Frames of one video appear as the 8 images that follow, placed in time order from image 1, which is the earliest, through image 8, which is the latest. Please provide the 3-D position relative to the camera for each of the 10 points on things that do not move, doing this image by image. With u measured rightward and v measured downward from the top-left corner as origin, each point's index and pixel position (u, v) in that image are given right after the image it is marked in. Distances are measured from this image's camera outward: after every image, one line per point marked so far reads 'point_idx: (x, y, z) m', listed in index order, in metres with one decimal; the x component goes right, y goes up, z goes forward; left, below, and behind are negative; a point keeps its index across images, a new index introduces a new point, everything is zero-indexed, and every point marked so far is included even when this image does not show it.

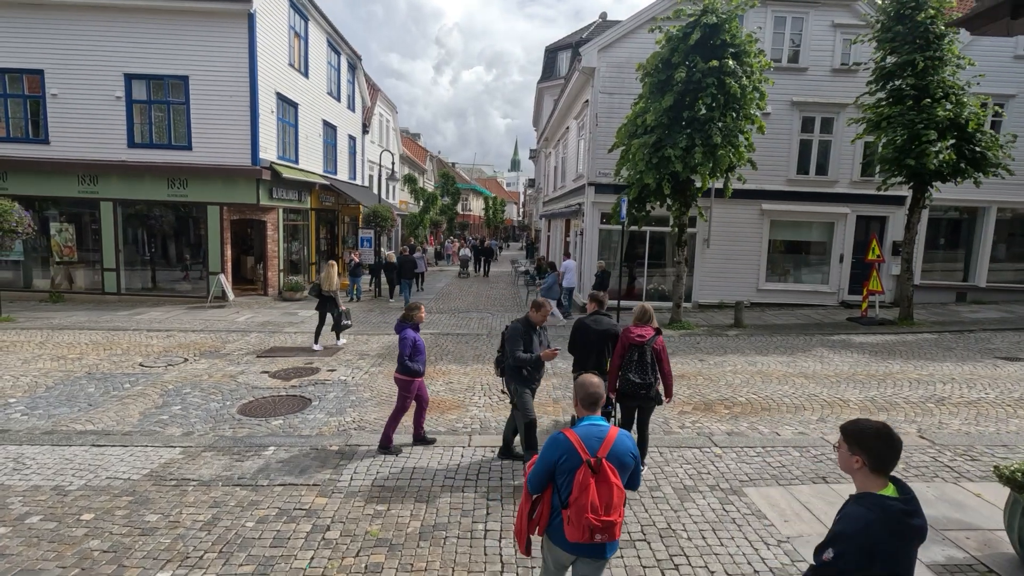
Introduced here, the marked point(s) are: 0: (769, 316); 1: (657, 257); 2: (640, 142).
0: (+7.3, -0.8, +15.2) m
1: (+4.5, +1.0, +16.5) m
2: (+2.9, +3.4, +12.1) m
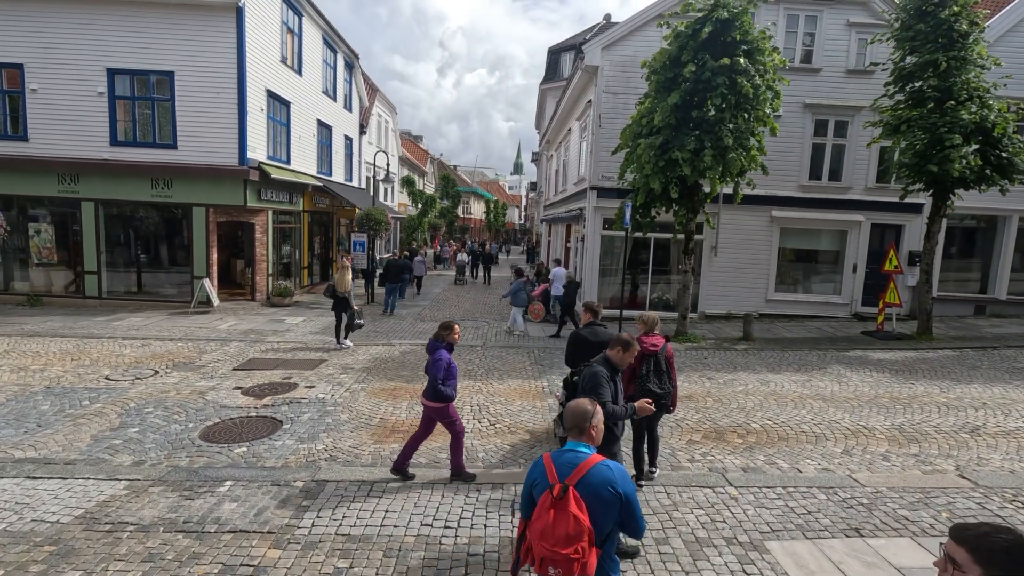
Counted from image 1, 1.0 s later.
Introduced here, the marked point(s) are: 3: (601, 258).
0: (+7.2, -1.1, +14.4) m
1: (+4.4, +0.7, +15.8) m
2: (+2.9, +3.1, +11.4) m
3: (+2.6, +0.9, +15.7) m
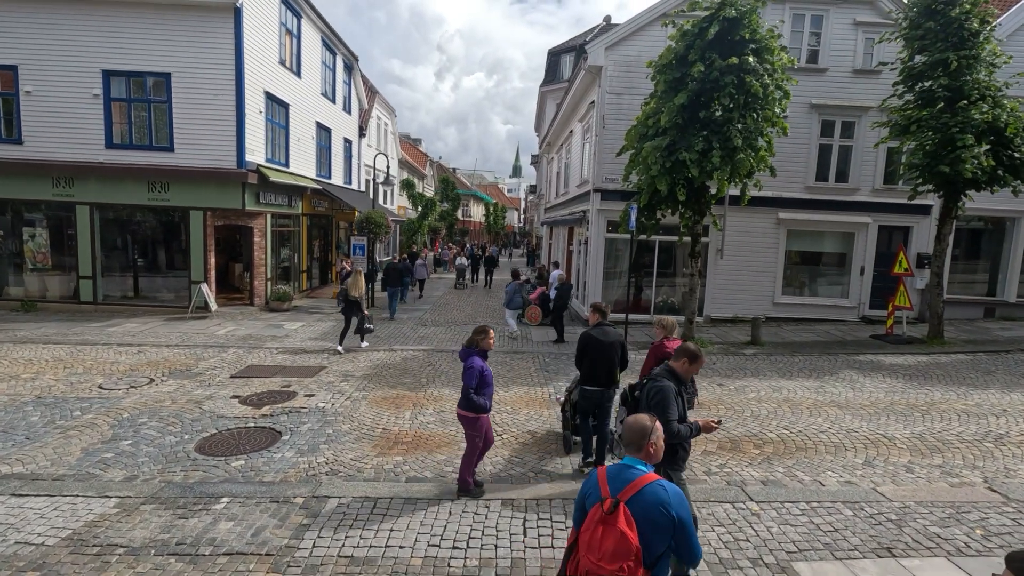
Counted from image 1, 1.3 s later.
0: (+7.3, -1.2, +14.2) m
1: (+4.5, +0.6, +15.6) m
2: (+2.9, +3.0, +11.2) m
3: (+2.7, +0.8, +15.5) m
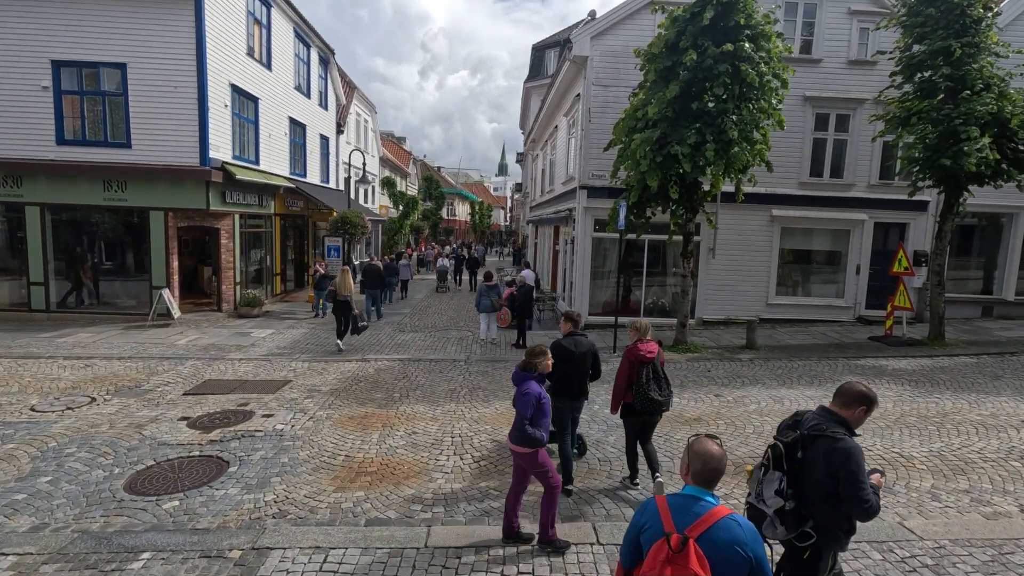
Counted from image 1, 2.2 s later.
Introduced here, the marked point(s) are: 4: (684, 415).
0: (+6.9, -1.2, +13.6) m
1: (+4.0, +0.6, +14.9) m
2: (+2.6, +3.0, +10.5) m
3: (+2.2, +0.7, +14.7) m
4: (+2.6, -1.9, +8.1) m
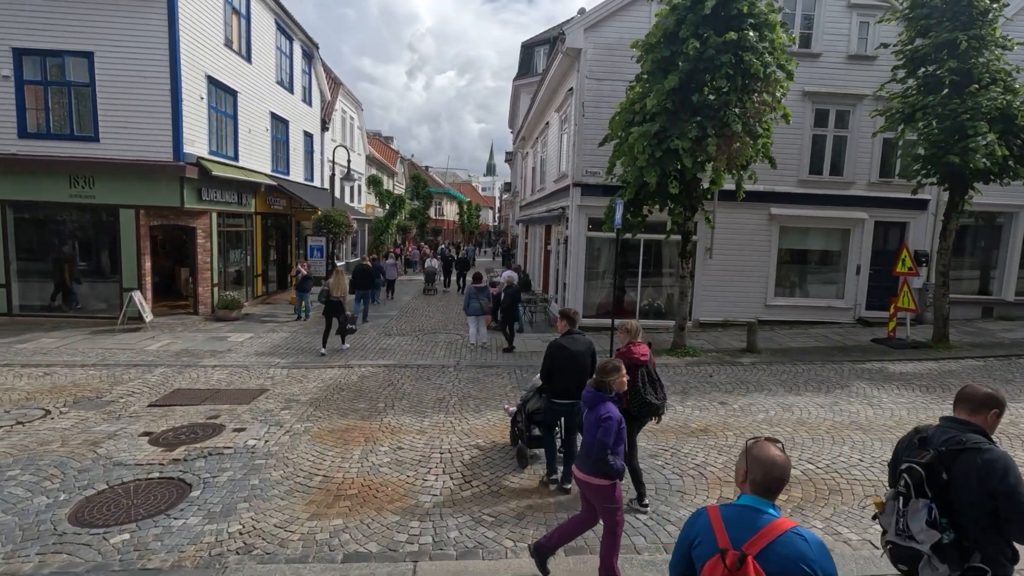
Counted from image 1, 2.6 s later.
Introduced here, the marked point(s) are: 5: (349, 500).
0: (+6.7, -1.2, +13.2) m
1: (+3.8, +0.5, +14.4) m
2: (+2.4, +2.9, +10.0) m
3: (+2.0, +0.7, +14.2) m
4: (+2.5, -1.9, +7.6) m
5: (-1.6, -2.1, +5.4) m
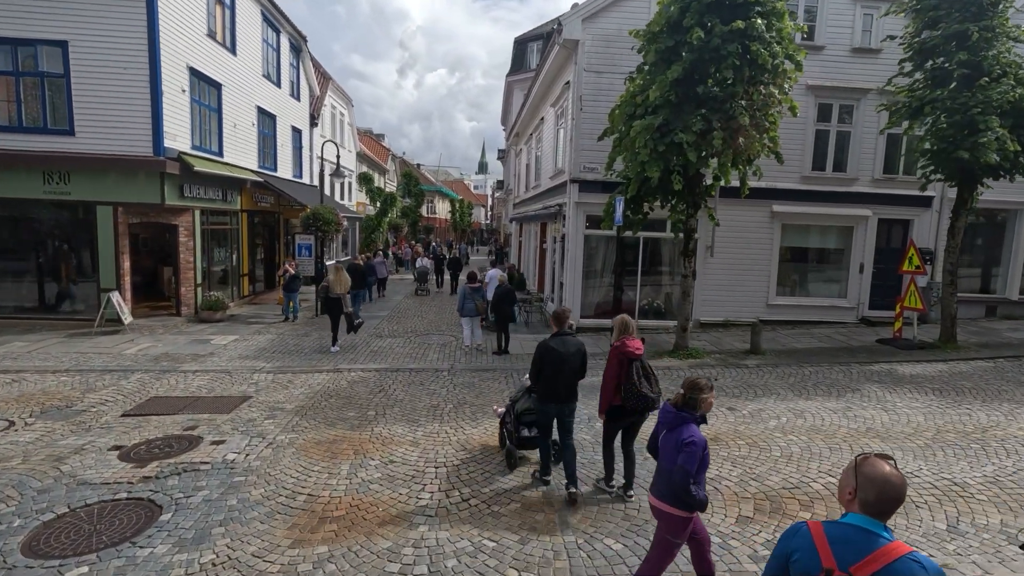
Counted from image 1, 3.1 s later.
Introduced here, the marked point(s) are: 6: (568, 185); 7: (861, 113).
0: (+6.6, -1.2, +12.8) m
1: (+3.7, +0.6, +14.0) m
2: (+2.3, +2.9, +9.5) m
3: (+1.9, +0.7, +13.8) m
4: (+2.5, -2.0, +7.2) m
5: (-1.6, -2.2, +4.9) m
6: (+1.4, +2.6, +13.4) m
7: (+9.0, +4.5, +13.7) m
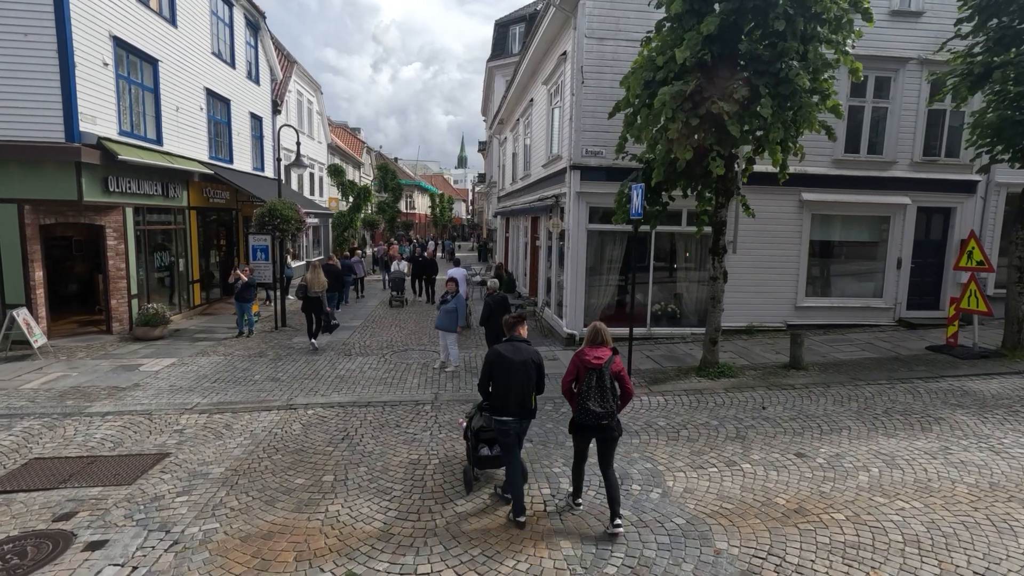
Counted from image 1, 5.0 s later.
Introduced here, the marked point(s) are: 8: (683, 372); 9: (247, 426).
0: (+6.4, -1.2, +11.1) m
1: (+3.5, +0.5, +12.1) m
2: (+2.3, +2.8, +7.6) m
3: (+1.7, +0.6, +11.8) m
4: (+2.6, -2.1, +5.3) m
5: (-1.5, -2.4, +2.9) m
6: (+1.2, +2.5, +11.5) m
7: (+8.7, +4.5, +12.0) m
8: (+3.1, -1.5, +9.6) m
9: (-3.7, -1.9, +7.4) m
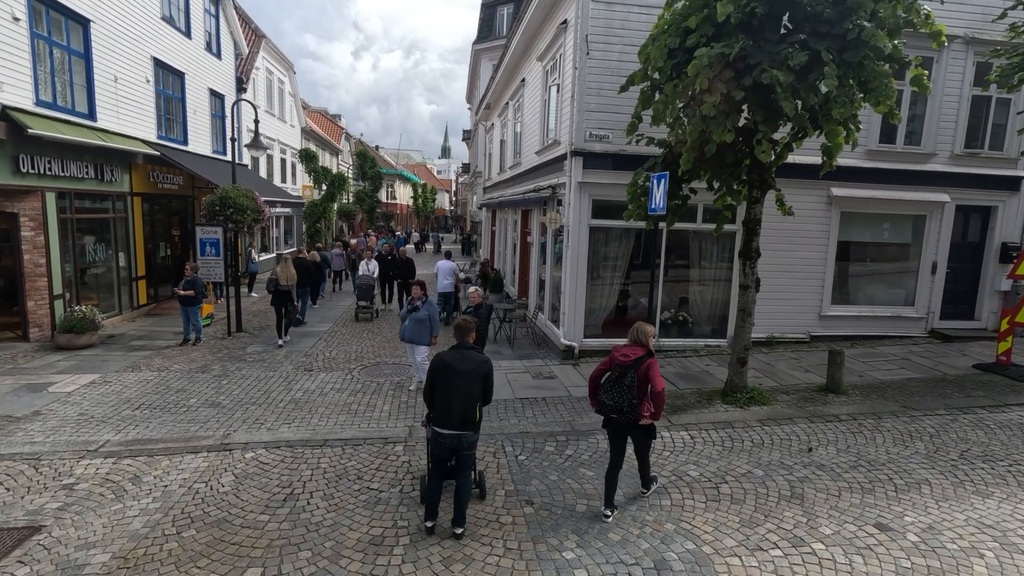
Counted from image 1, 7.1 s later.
0: (+6.3, -1.3, +9.7) m
1: (+3.3, +0.4, +10.6) m
2: (+2.2, +2.6, +6.0) m
3: (+1.5, +0.5, +10.3) m
4: (+2.6, -2.3, +3.8) m
5: (-1.4, -2.6, +1.3) m
6: (+1.0, +2.4, +9.9) m
7: (+8.6, +4.4, +10.6) m
8: (+2.9, -1.7, +8.2) m
9: (-3.7, -2.0, +5.7) m
